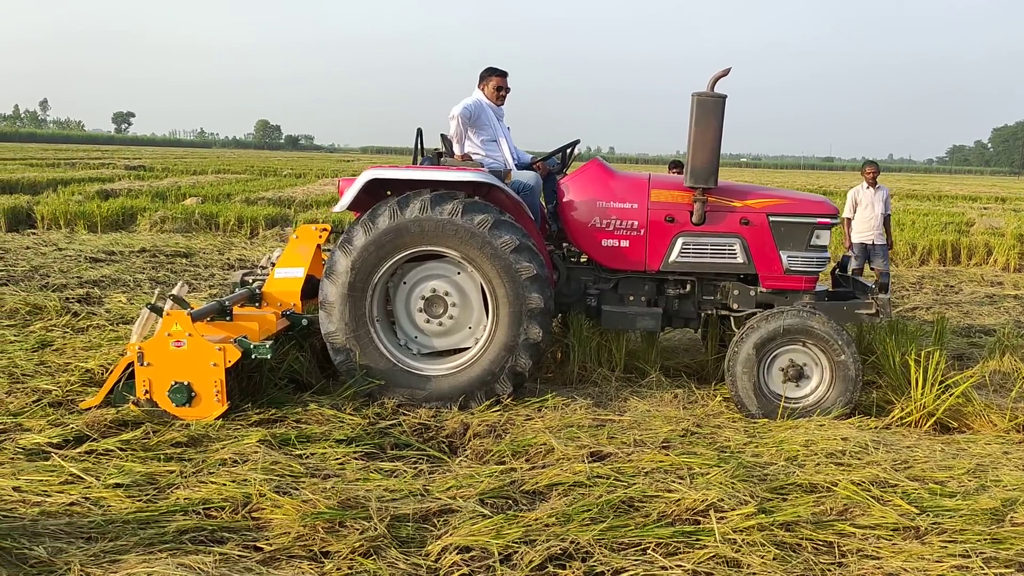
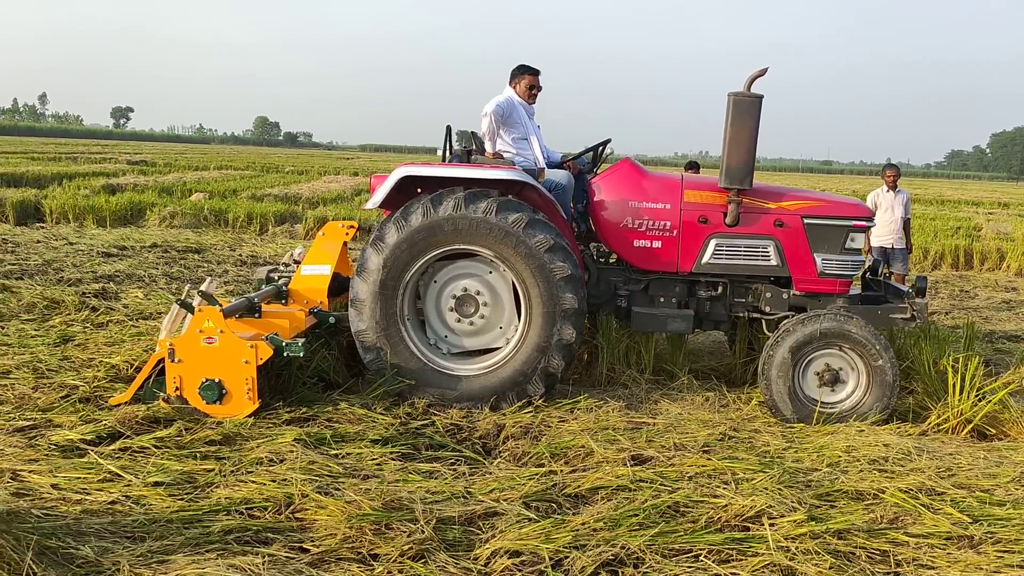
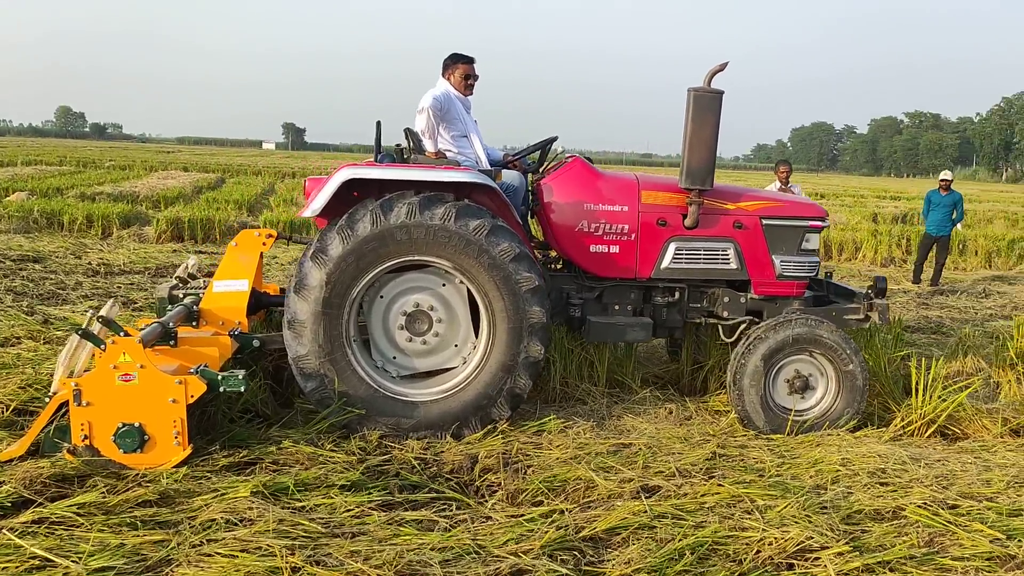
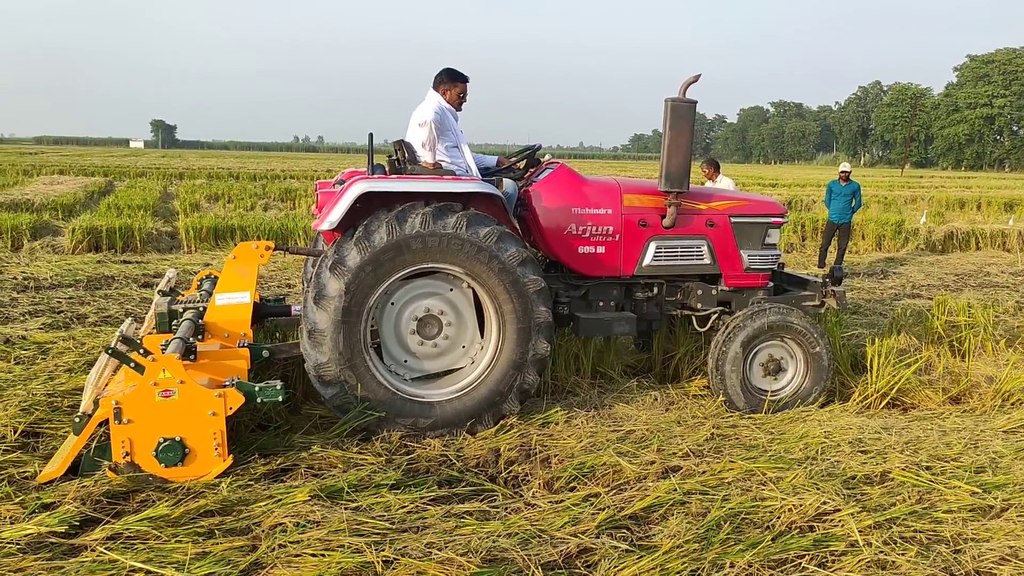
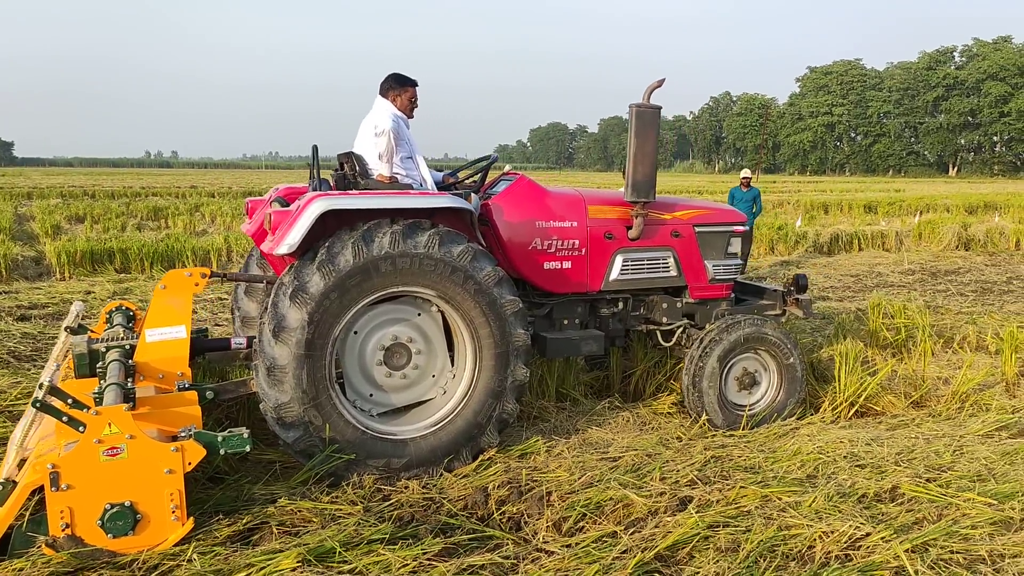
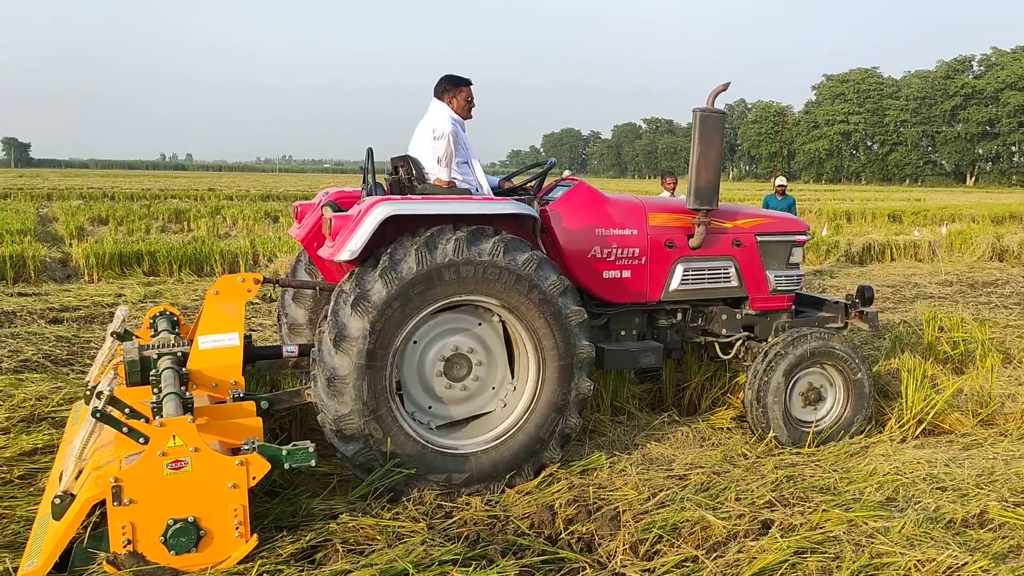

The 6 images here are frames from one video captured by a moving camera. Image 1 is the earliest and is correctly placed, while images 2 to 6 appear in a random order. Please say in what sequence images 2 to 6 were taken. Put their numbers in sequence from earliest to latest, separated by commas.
2, 3, 6, 5, 4
